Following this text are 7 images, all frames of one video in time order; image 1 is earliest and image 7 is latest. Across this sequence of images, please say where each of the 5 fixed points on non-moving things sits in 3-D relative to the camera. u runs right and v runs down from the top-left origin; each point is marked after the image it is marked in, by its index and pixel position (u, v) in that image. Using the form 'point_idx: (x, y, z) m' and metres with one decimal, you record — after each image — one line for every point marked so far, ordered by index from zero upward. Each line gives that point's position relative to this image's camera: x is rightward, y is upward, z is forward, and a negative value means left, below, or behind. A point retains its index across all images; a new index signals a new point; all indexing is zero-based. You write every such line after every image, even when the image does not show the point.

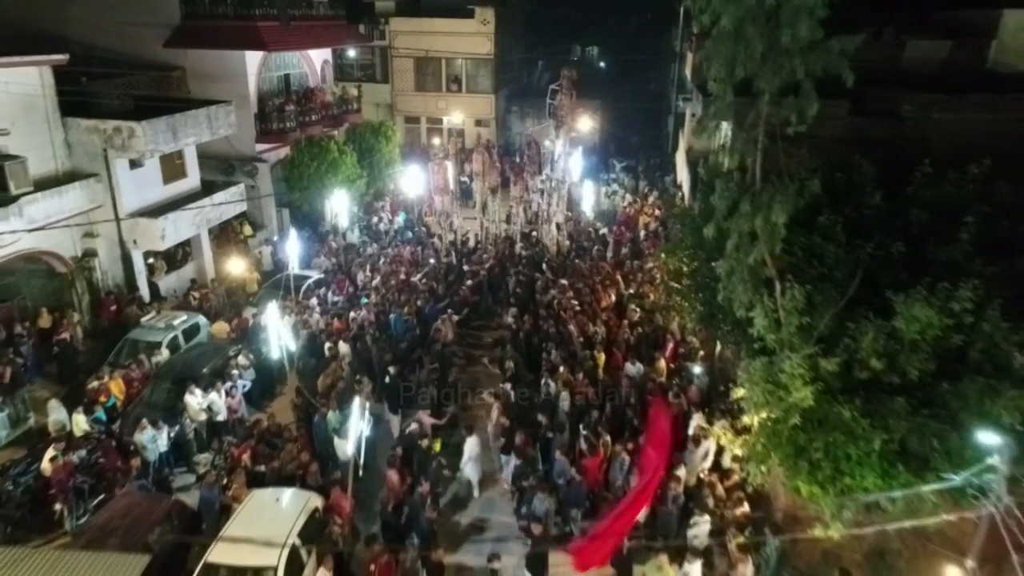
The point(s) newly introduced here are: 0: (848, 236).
0: (+3.1, +0.5, +9.8) m
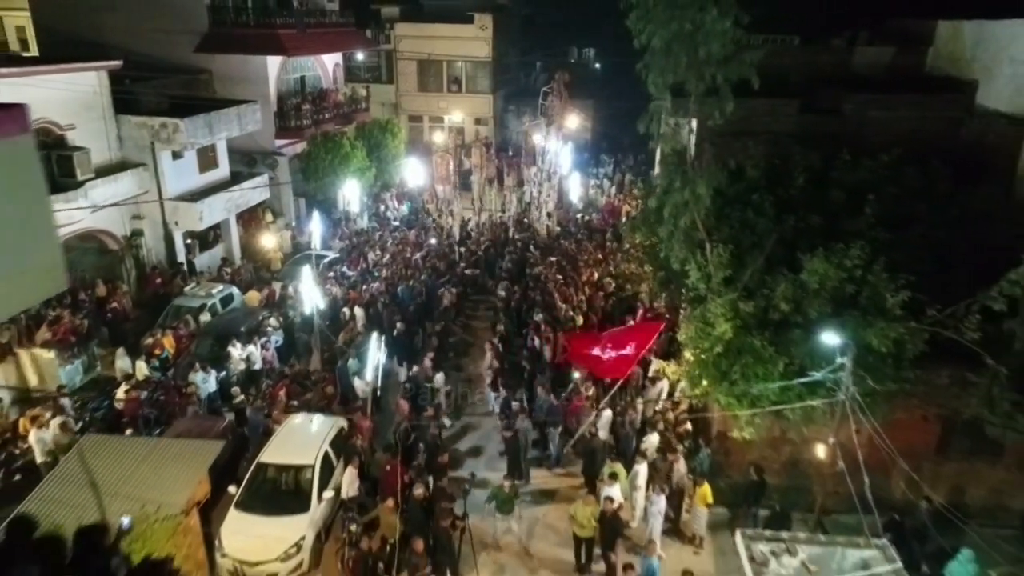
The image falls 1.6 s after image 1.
0: (+3.0, +0.9, +12.0) m
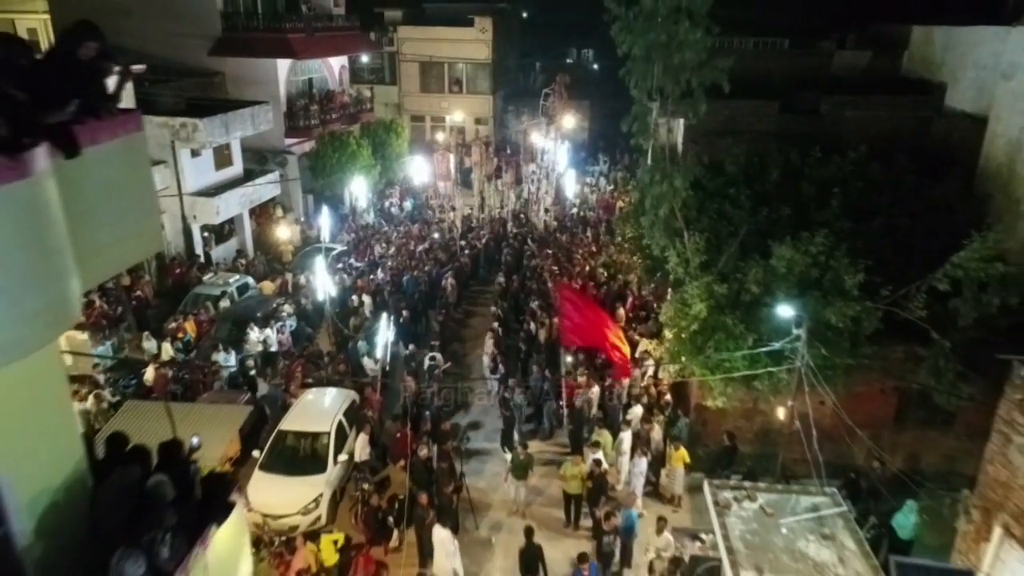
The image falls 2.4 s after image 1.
0: (+2.9, +1.0, +13.1) m
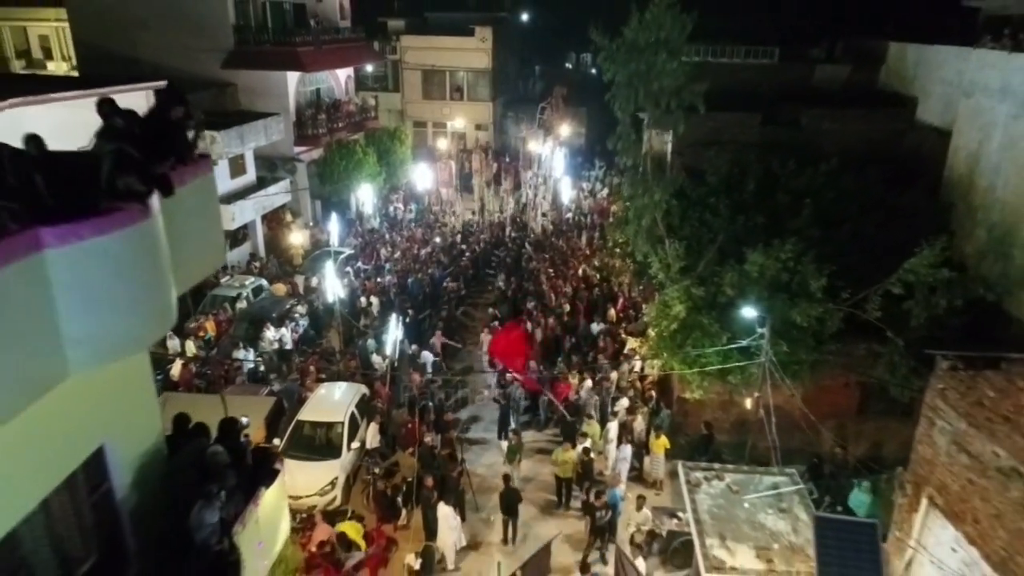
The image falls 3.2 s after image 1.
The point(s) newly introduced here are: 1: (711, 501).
0: (+2.9, +1.0, +14.2) m
1: (+1.7, -1.8, +9.3) m
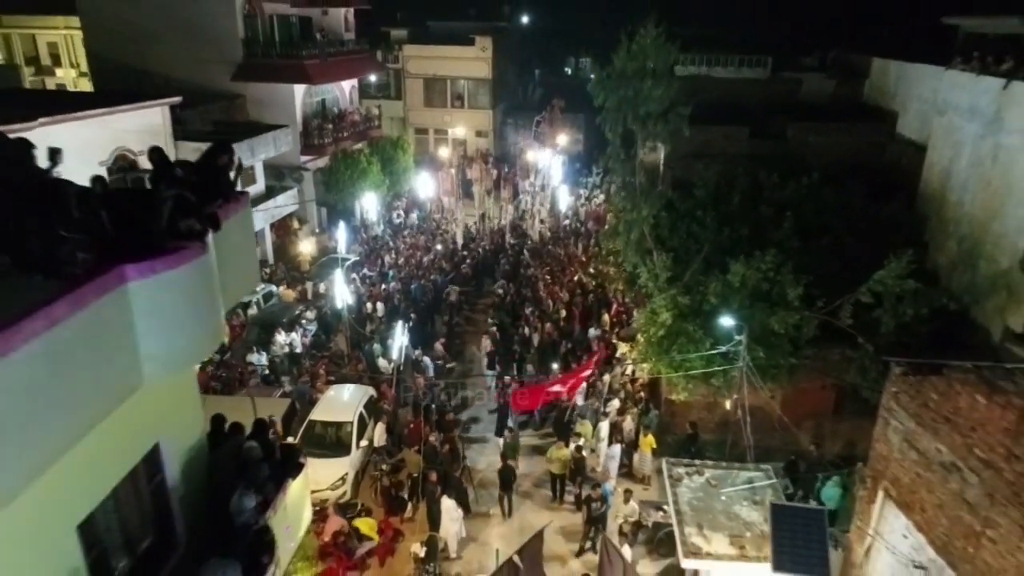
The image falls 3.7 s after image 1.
0: (+2.9, +0.9, +15.1) m
1: (+1.7, -1.9, +10.2) m
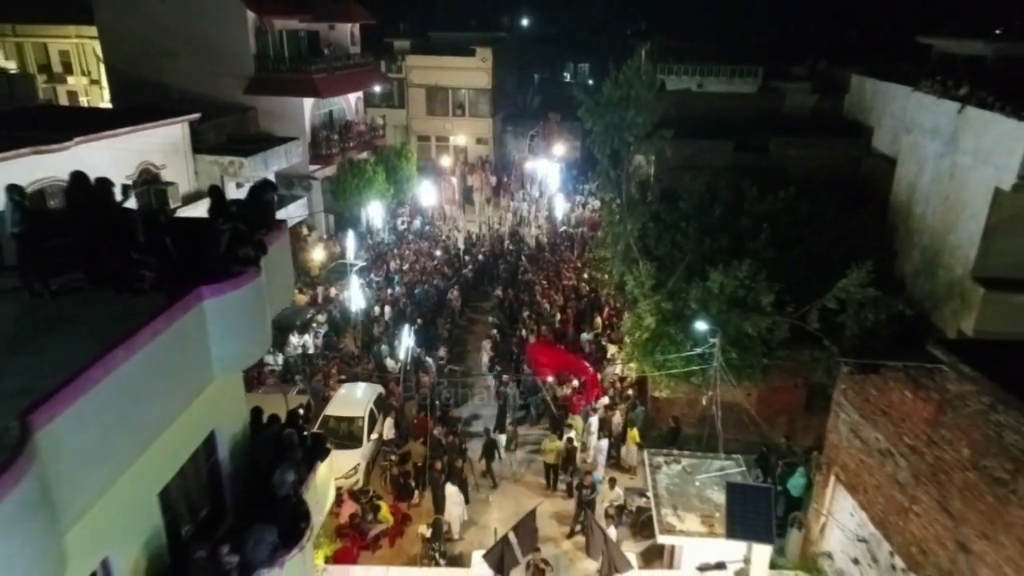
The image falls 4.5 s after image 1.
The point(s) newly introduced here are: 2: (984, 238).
0: (+2.8, +0.8, +16.3) m
1: (+1.6, -2.0, +11.4) m
2: (+5.8, +0.6, +13.3) m
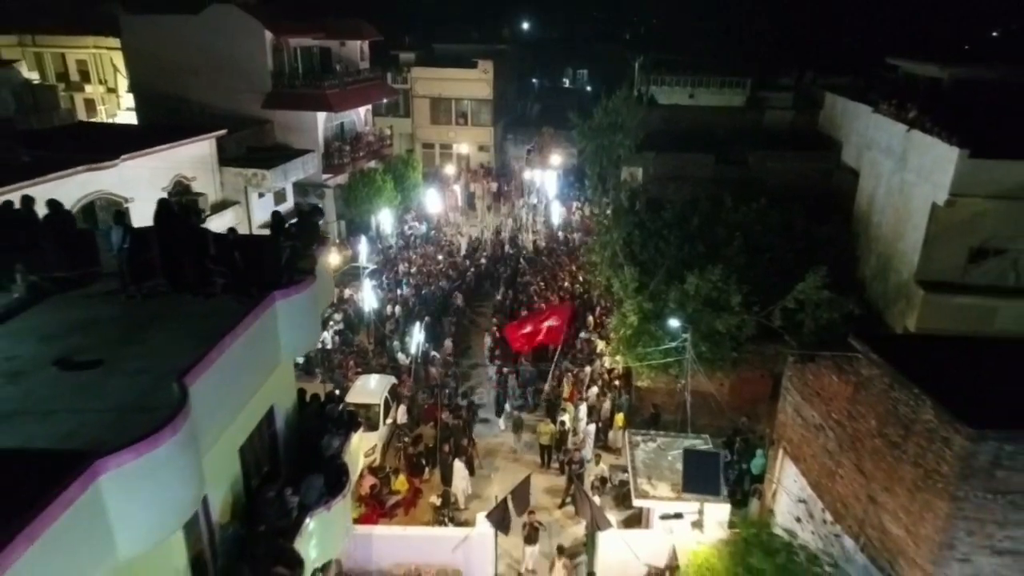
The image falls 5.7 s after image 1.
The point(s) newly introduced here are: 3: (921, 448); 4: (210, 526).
0: (+2.8, +0.8, +18.2) m
1: (+1.6, -2.0, +13.3) m
2: (+5.8, +0.6, +15.2) m
3: (+3.2, -1.2, +8.5) m
4: (-2.0, -1.6, +7.4) m
